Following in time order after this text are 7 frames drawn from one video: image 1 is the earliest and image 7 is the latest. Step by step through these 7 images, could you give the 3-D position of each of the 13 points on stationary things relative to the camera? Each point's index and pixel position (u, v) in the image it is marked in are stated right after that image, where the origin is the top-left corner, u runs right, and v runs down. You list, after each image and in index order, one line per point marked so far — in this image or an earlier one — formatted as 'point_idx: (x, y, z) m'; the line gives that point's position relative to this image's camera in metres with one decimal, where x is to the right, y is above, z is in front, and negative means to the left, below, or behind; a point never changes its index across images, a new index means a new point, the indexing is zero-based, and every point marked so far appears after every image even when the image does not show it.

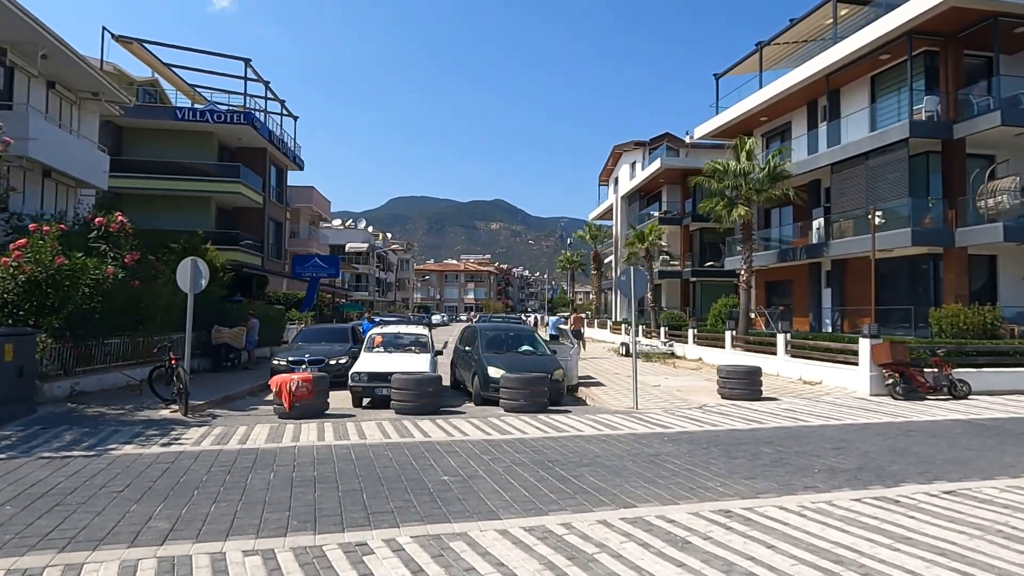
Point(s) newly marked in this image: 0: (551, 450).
0: (+0.5, -2.4, +9.8) m
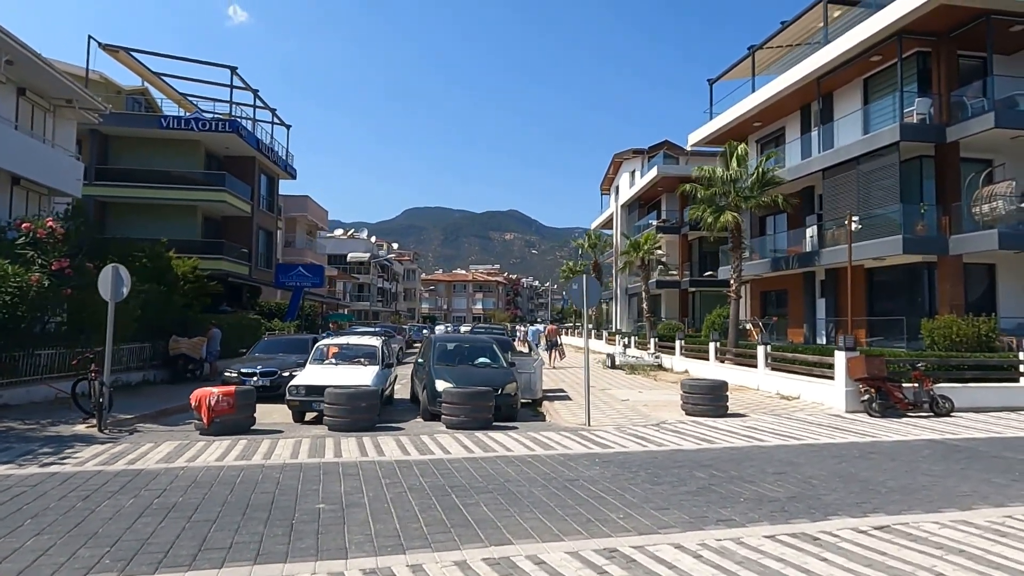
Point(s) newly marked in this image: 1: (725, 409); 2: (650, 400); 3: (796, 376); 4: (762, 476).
0: (-0.7, -2.5, +9.0) m
1: (+4.8, -2.7, +14.8) m
2: (+3.6, -3.0, +17.5) m
3: (+7.8, -2.4, +18.2) m
4: (+3.4, -2.5, +8.9) m
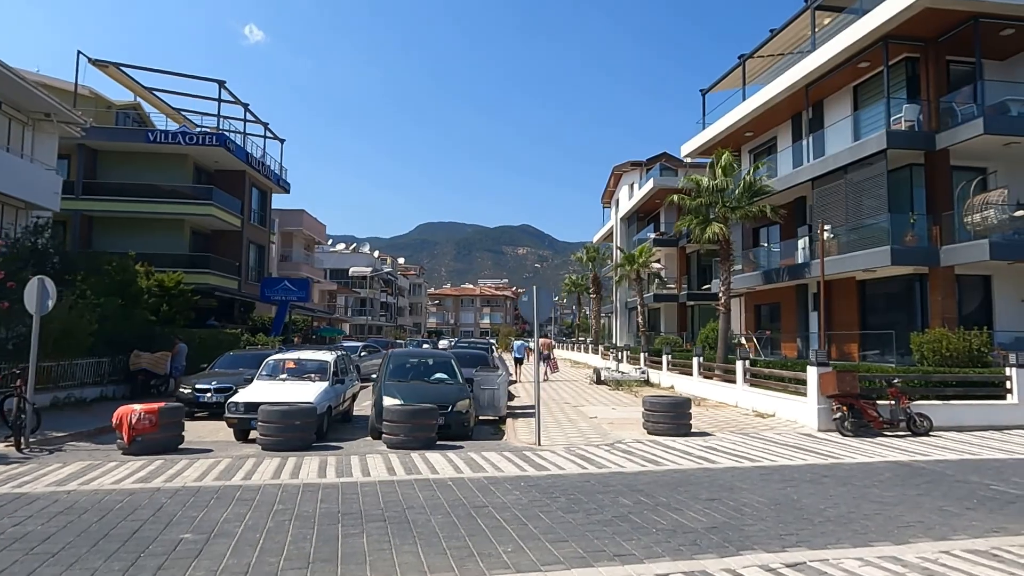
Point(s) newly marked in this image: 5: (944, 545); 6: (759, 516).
0: (-1.9, -2.6, +8.4) m
1: (+3.7, -3.0, +14.1) m
2: (+2.7, -3.3, +16.8) m
3: (+6.8, -2.7, +17.4) m
4: (+2.2, -2.7, +8.2) m
5: (+4.3, -2.6, +6.7) m
6: (+2.9, -2.6, +7.7) m
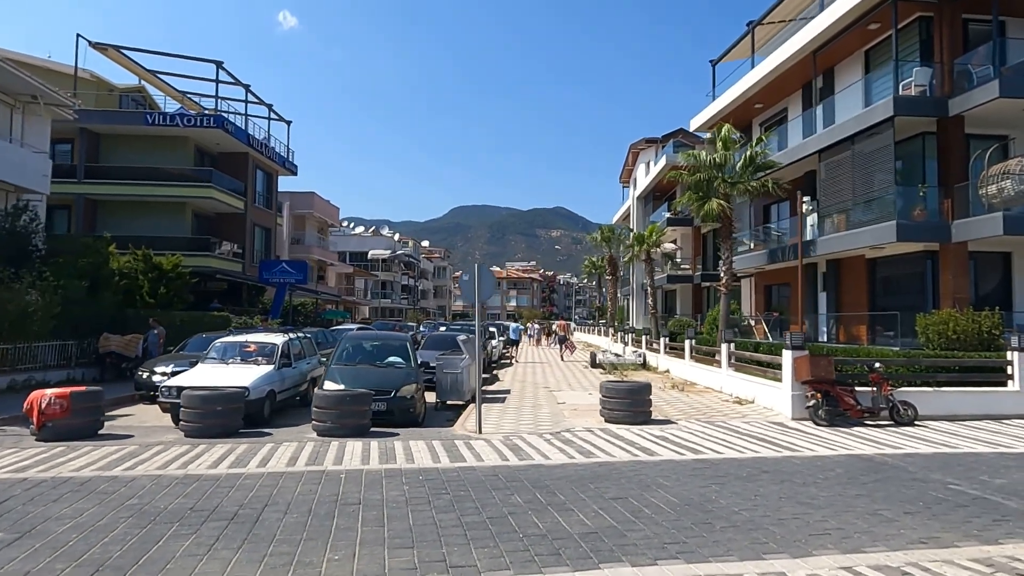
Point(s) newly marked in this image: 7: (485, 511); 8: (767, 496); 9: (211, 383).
0: (-3.2, -2.4, +7.7) m
1: (+2.7, -2.5, +13.2) m
2: (+1.8, -2.8, +15.9) m
3: (+5.9, -2.2, +16.3) m
4: (+0.9, -2.4, +7.4) m
5: (+2.9, -2.3, +5.7) m
6: (+1.5, -2.4, +6.8) m
7: (-0.3, -2.4, +7.0) m
8: (+3.0, -2.4, +7.8) m
9: (-5.8, -1.8, +12.9) m
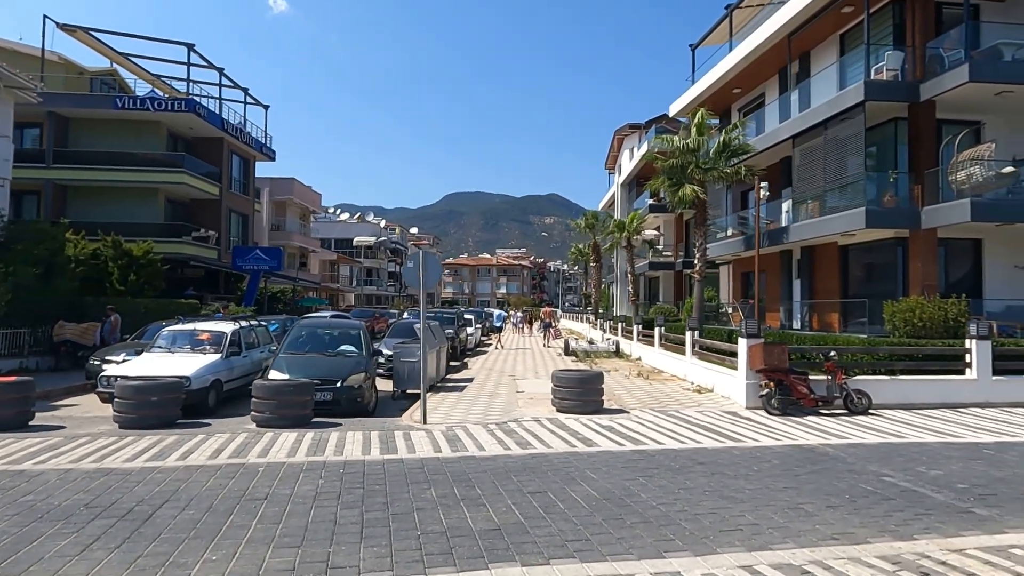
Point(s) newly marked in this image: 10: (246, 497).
0: (-4.1, -2.2, +7.4) m
1: (+1.7, -2.3, +12.9) m
2: (+0.7, -2.5, +15.7) m
3: (+4.9, -1.9, +16.1) m
4: (-0.1, -2.3, +7.1) m
5: (+2.0, -2.2, +5.5) m
6: (+0.5, -2.2, +6.5) m
7: (-1.2, -2.2, +6.8) m
8: (+2.1, -2.3, +7.6) m
9: (-6.8, -1.6, +12.5) m
10: (-2.8, -2.2, +7.0) m
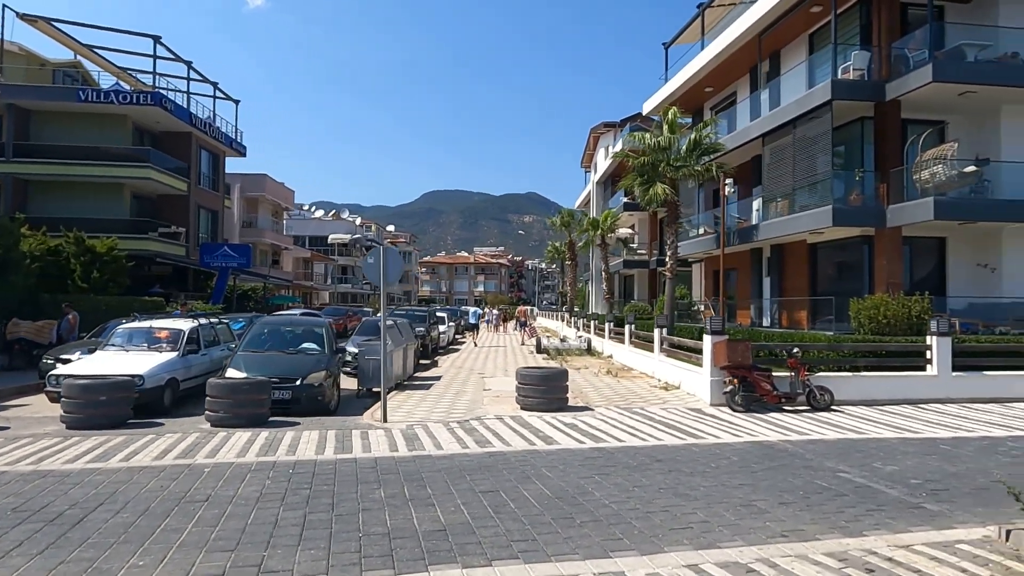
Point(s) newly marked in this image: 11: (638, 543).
0: (-4.7, -2.2, +7.1) m
1: (+1.0, -2.2, +12.8) m
2: (-0.1, -2.4, +15.6) m
3: (+4.1, -1.8, +16.1) m
4: (-0.6, -2.2, +7.0) m
5: (+1.5, -2.2, +5.4) m
6: (0.0, -2.2, +6.4) m
7: (-1.7, -2.2, +6.6) m
8: (+1.5, -2.2, +7.5) m
9: (-7.5, -1.5, +12.2) m
10: (-3.3, -2.2, +6.8) m
11: (+1.1, -2.2, +5.7) m
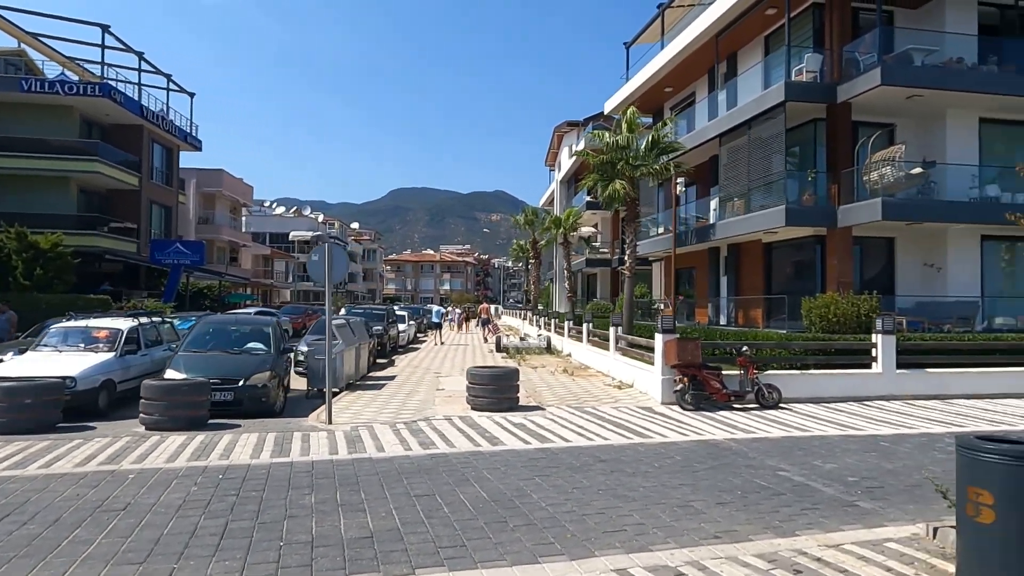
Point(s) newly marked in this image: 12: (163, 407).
0: (-5.3, -2.1, +6.7) m
1: (0.0, -2.2, +12.7) m
2: (-1.1, -2.4, +15.4) m
3: (+3.0, -1.8, +16.1) m
4: (-1.3, -2.2, +6.8) m
5: (+0.9, -2.2, +5.3) m
6: (-0.6, -2.2, +6.2) m
7: (-2.4, -2.2, +6.3) m
8: (+0.8, -2.2, +7.4) m
9: (-8.4, -1.5, +11.6) m
10: (-4.0, -2.1, +6.5) m
11: (+0.5, -2.2, +5.6) m
12: (-5.6, -1.9, +10.7) m
